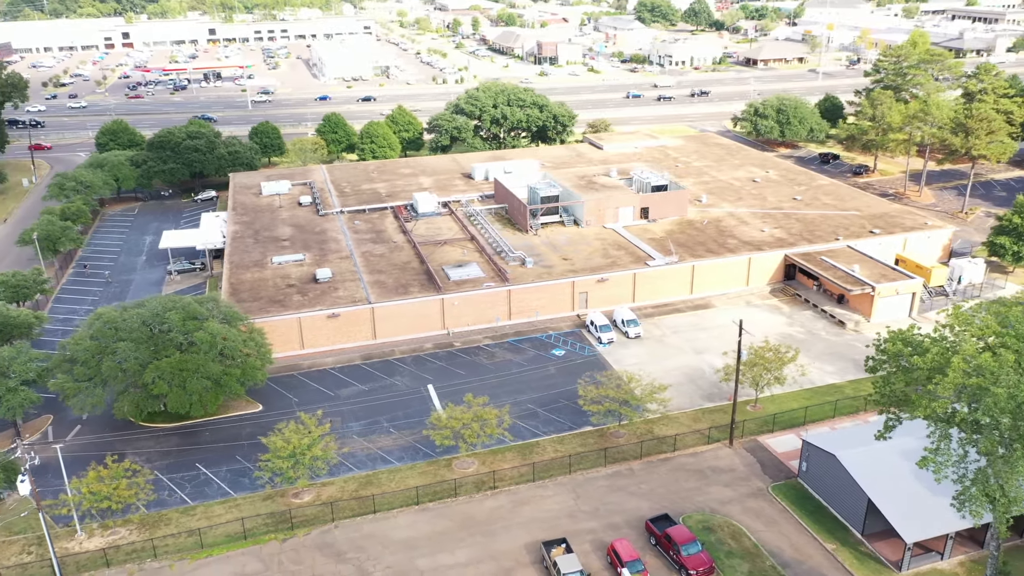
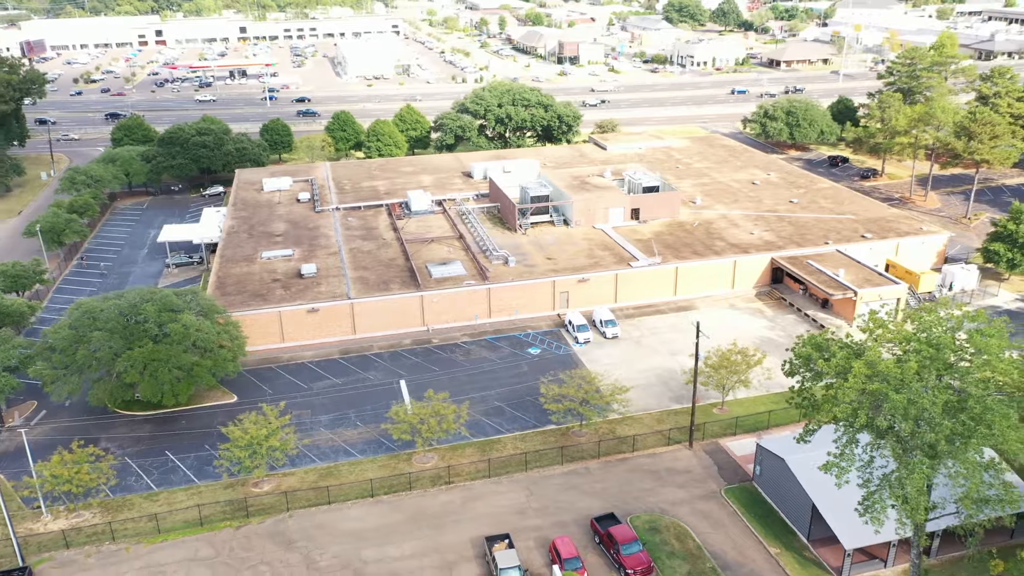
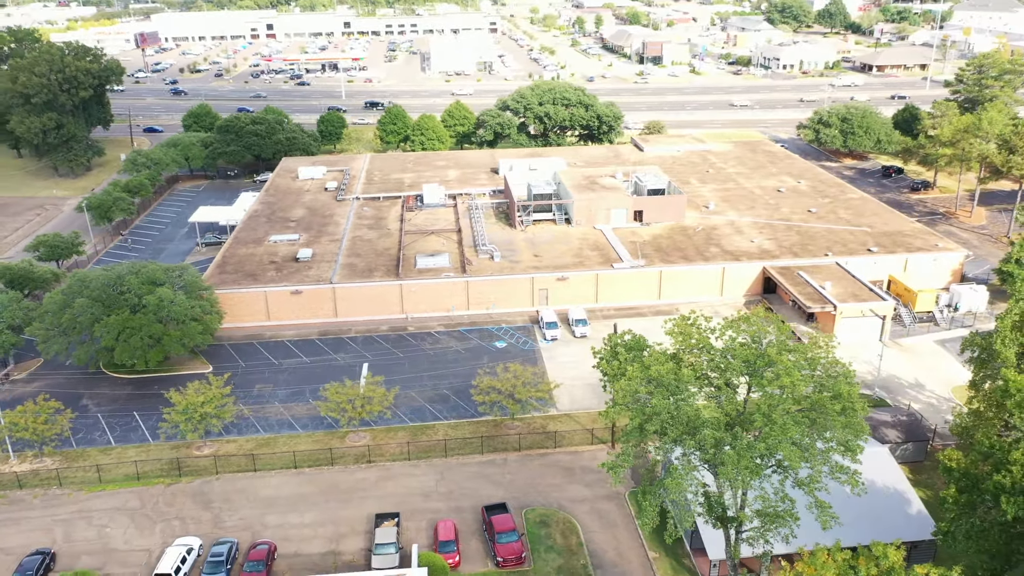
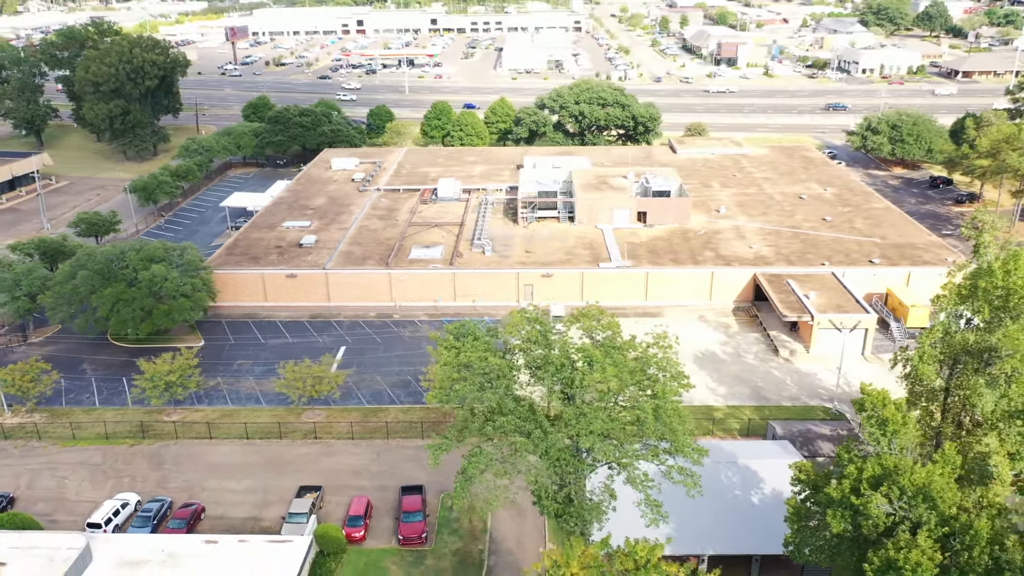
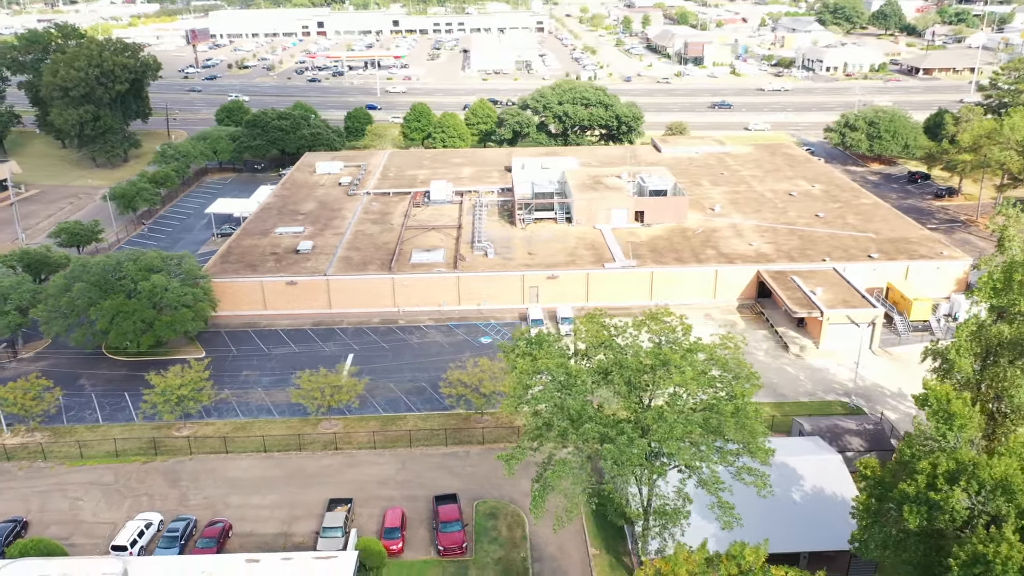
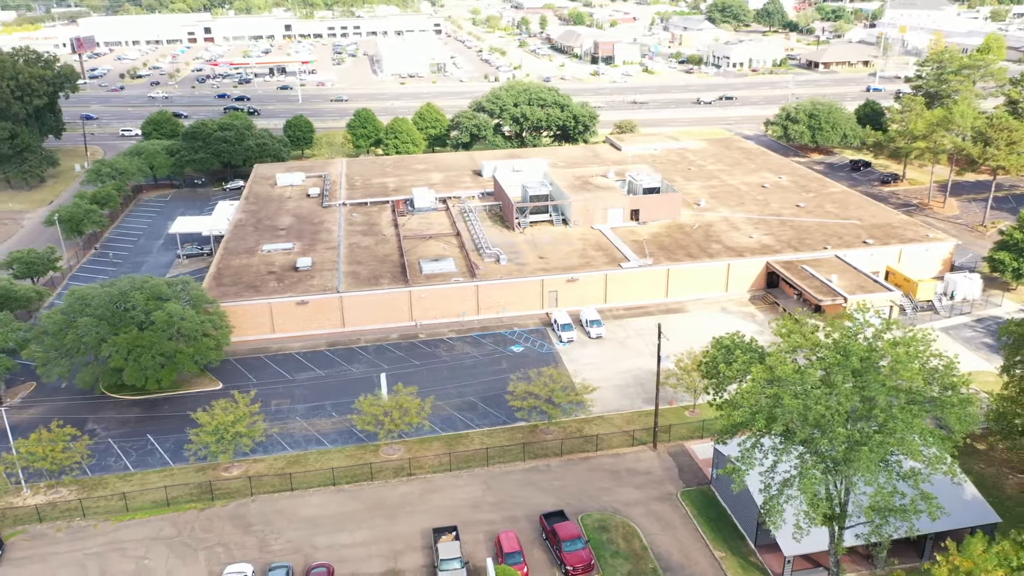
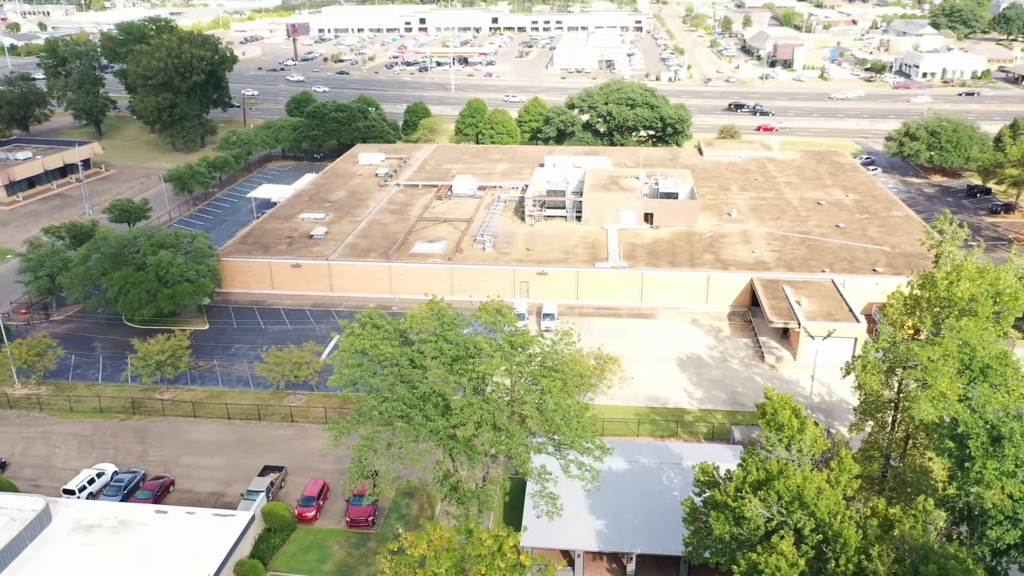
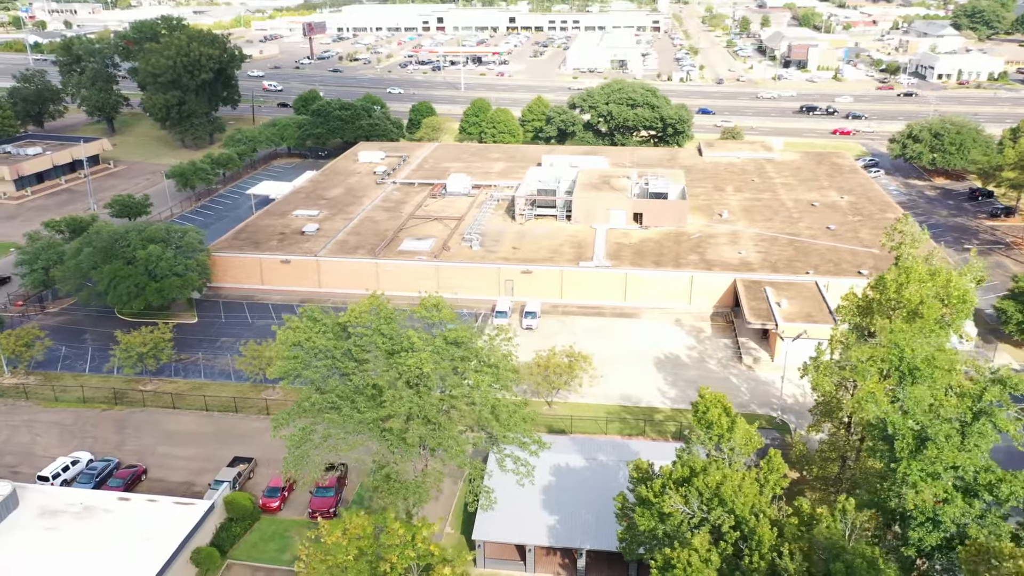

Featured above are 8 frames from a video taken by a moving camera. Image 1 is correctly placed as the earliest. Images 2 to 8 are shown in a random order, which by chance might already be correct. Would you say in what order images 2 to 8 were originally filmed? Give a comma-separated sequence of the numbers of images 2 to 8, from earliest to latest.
2, 6, 3, 5, 4, 7, 8
